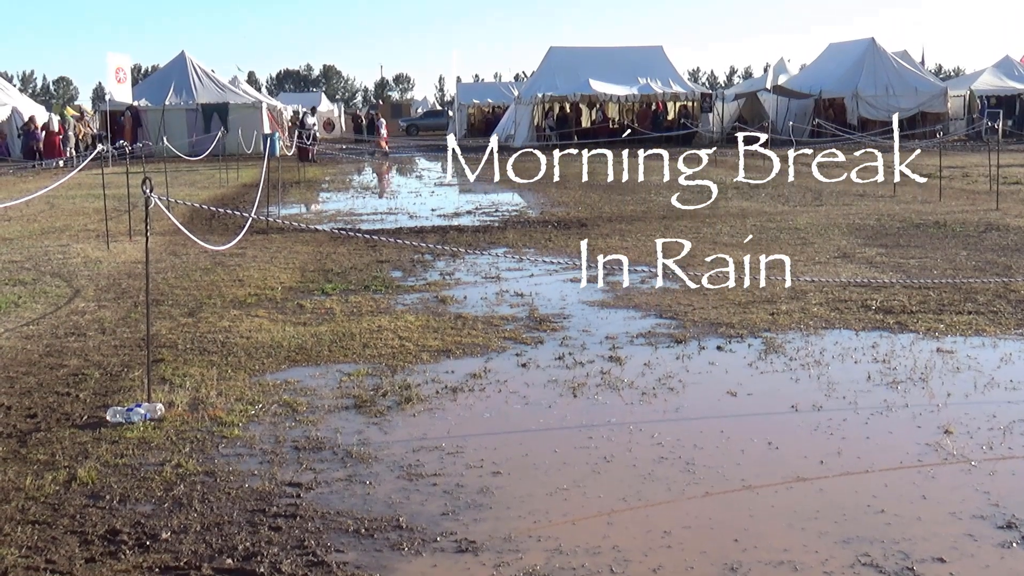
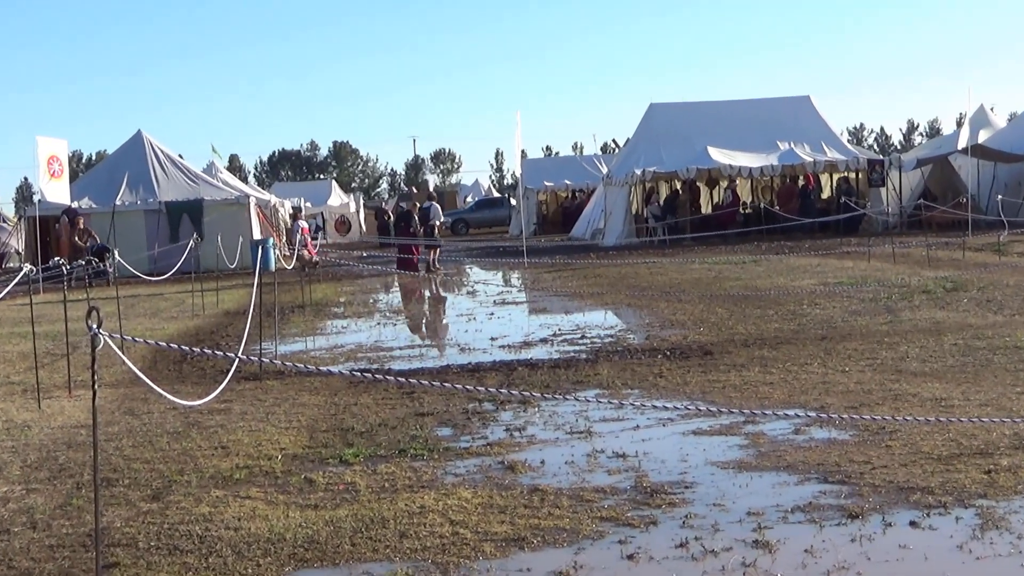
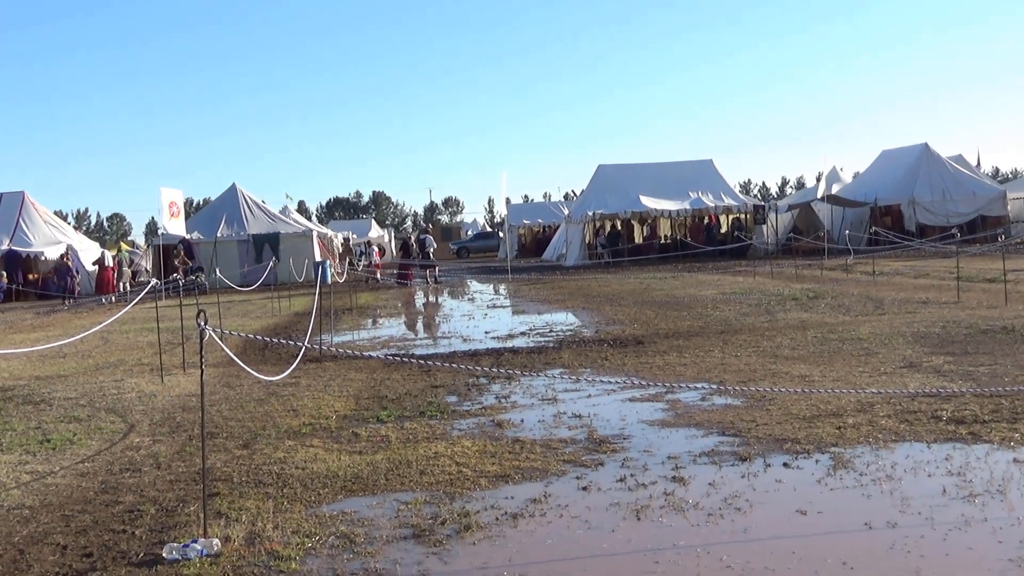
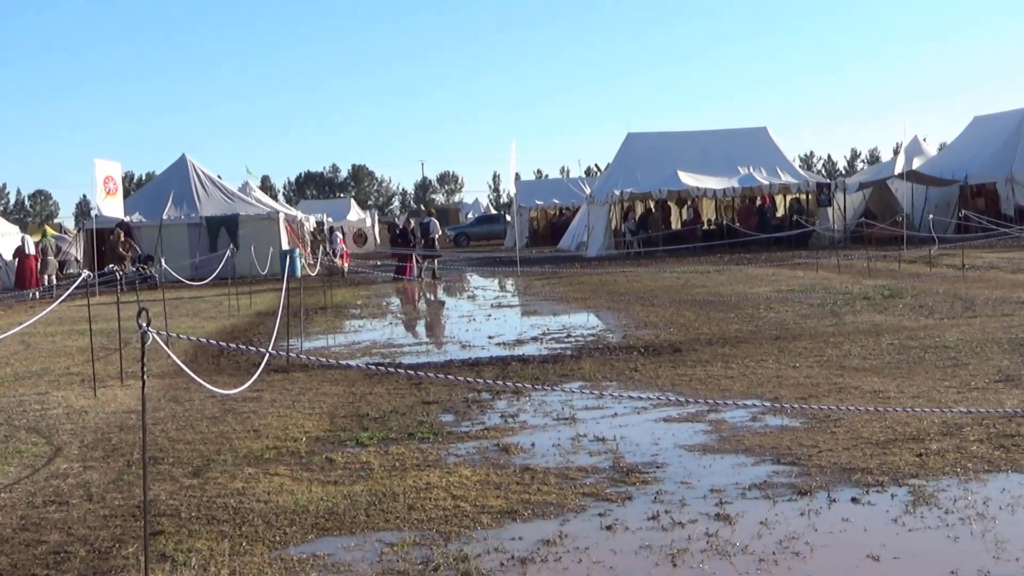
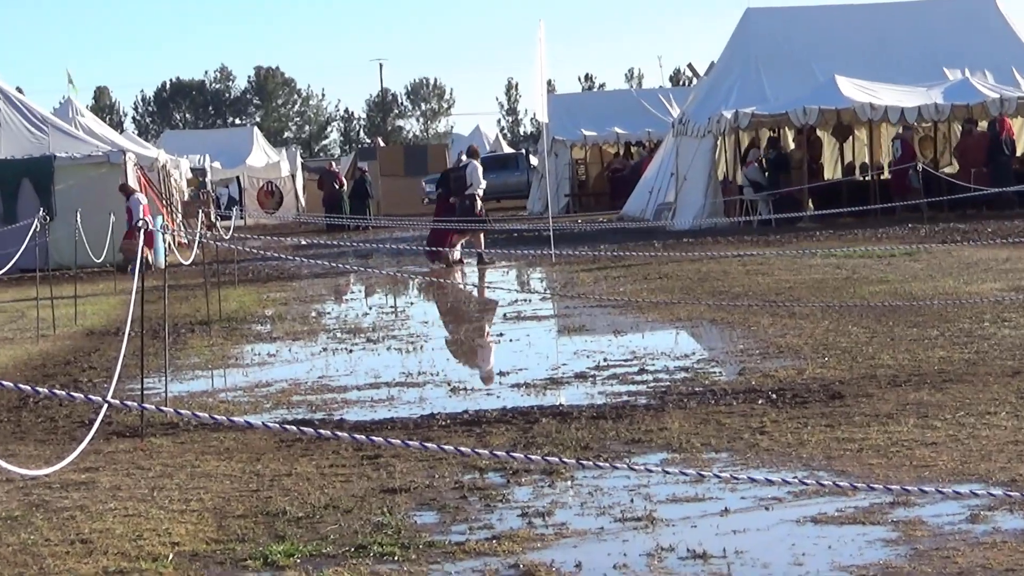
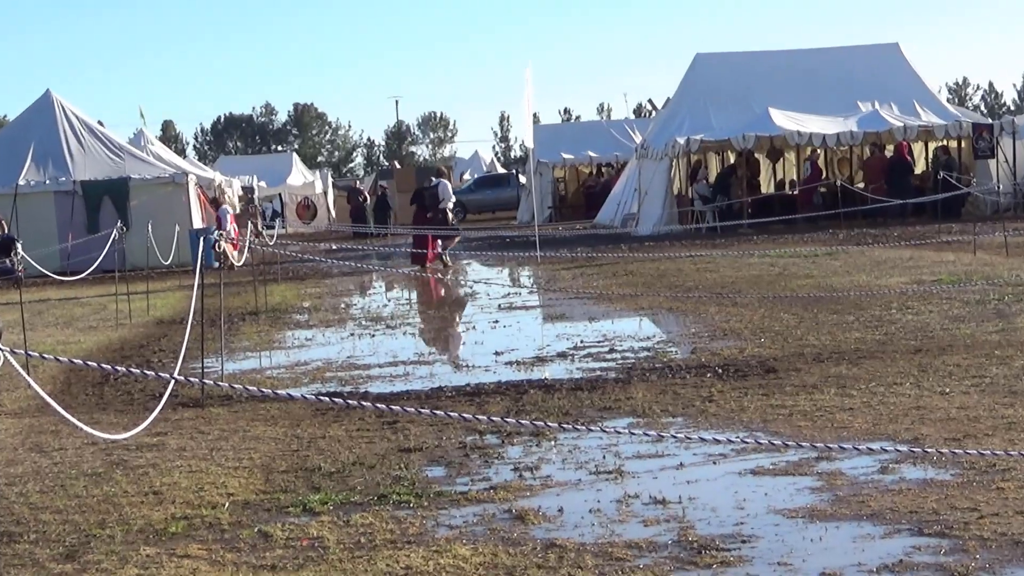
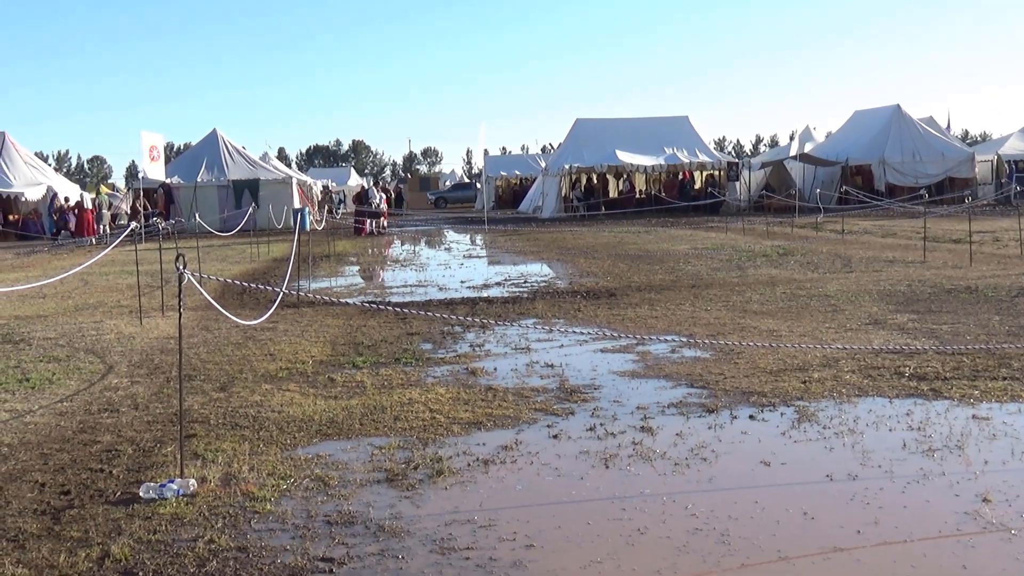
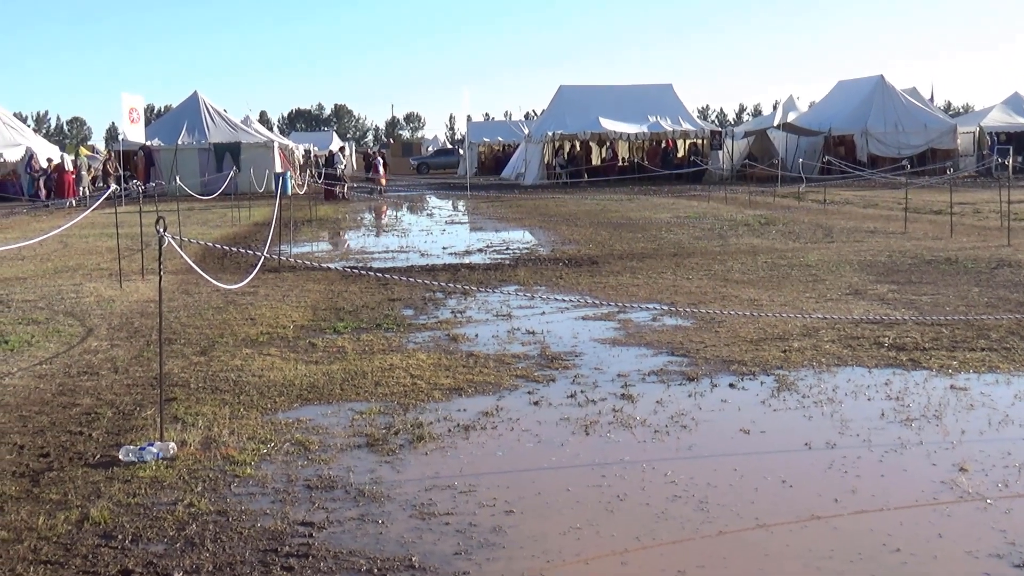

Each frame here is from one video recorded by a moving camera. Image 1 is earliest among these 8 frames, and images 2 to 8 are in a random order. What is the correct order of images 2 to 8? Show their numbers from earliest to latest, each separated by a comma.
8, 7, 3, 4, 2, 6, 5
